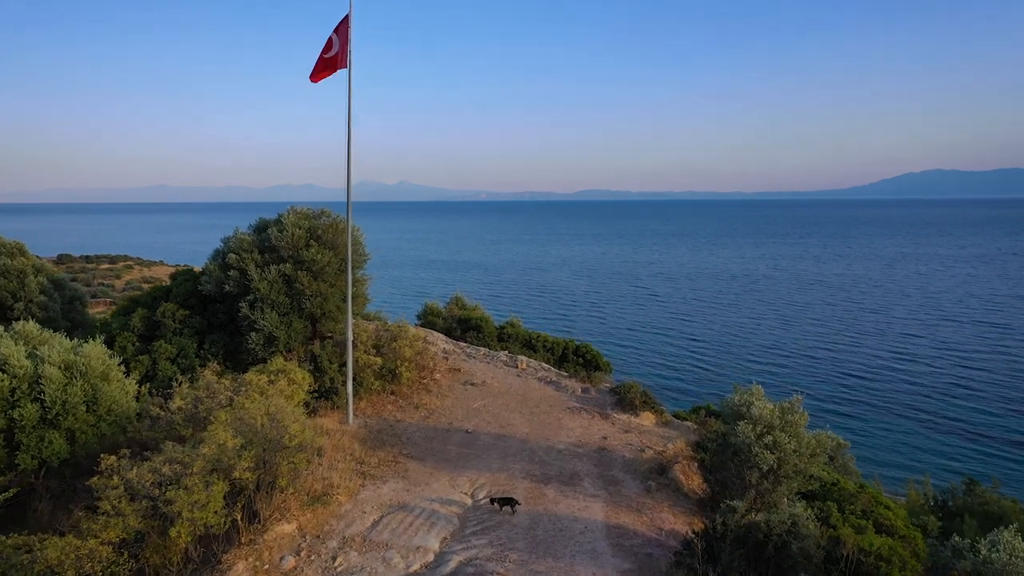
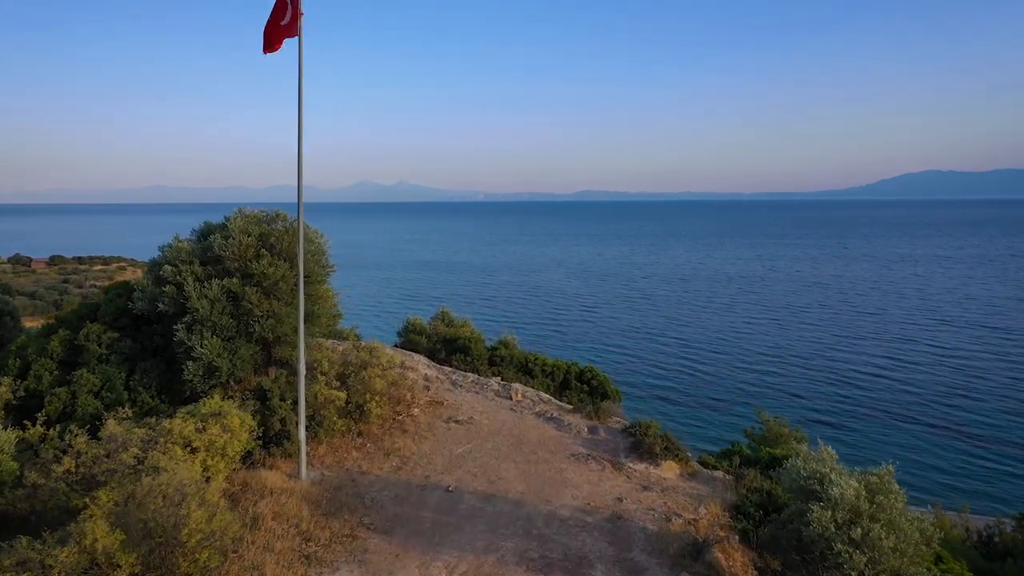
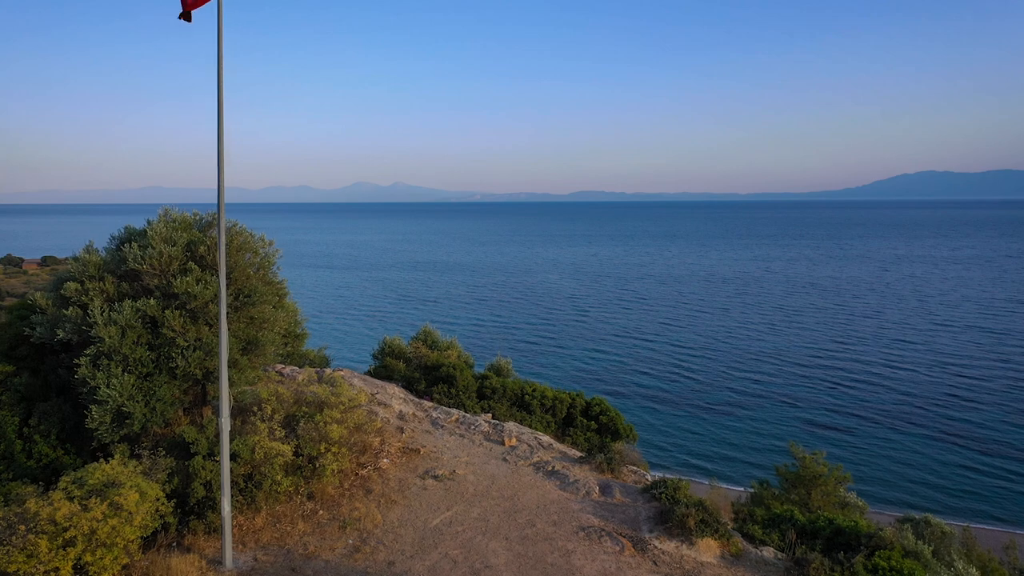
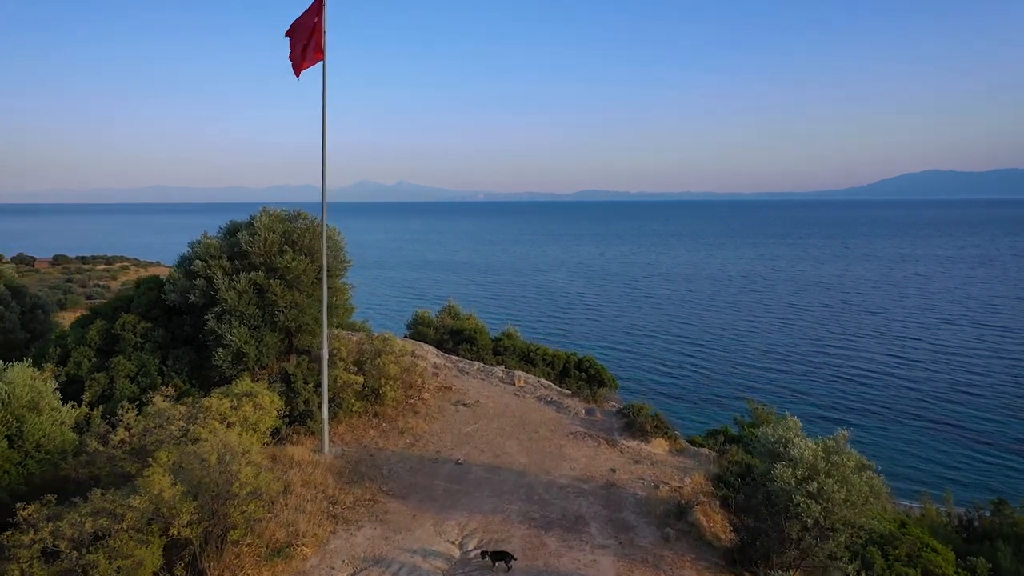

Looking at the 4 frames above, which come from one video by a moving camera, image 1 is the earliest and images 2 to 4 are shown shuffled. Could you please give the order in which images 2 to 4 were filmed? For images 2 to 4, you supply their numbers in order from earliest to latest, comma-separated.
4, 2, 3
